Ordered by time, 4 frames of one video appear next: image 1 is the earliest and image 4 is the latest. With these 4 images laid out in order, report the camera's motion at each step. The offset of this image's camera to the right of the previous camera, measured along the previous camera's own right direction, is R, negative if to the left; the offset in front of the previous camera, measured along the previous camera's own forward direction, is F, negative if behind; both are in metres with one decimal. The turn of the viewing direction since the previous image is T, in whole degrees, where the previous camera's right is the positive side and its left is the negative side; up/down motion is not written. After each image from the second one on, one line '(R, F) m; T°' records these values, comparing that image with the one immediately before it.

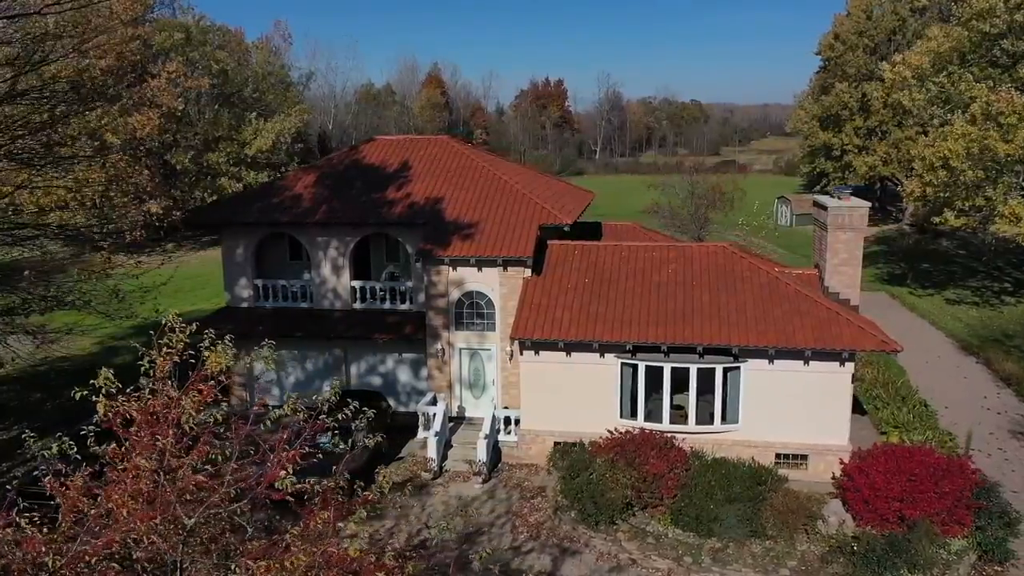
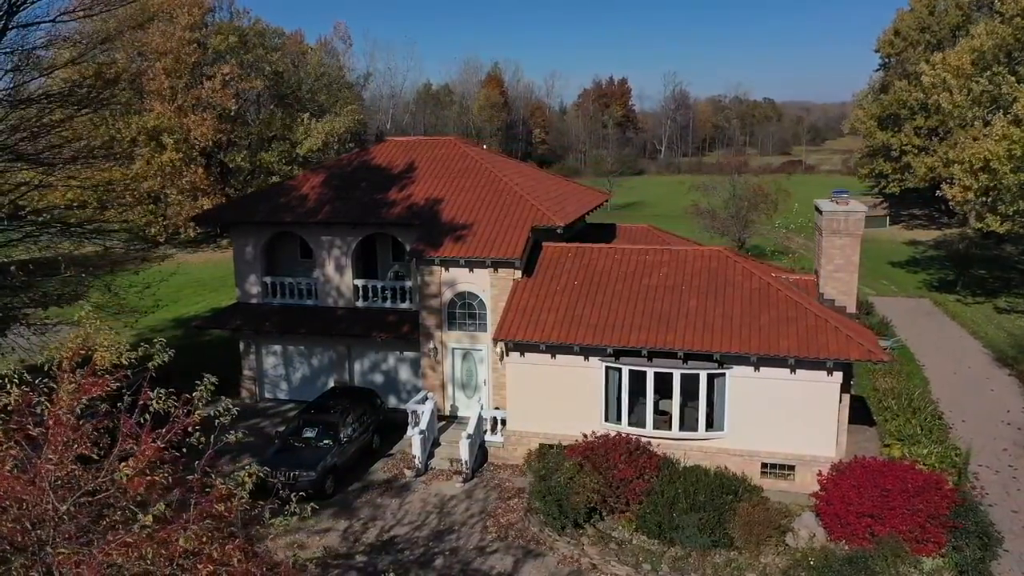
(+2.0, 0.0) m; -4°
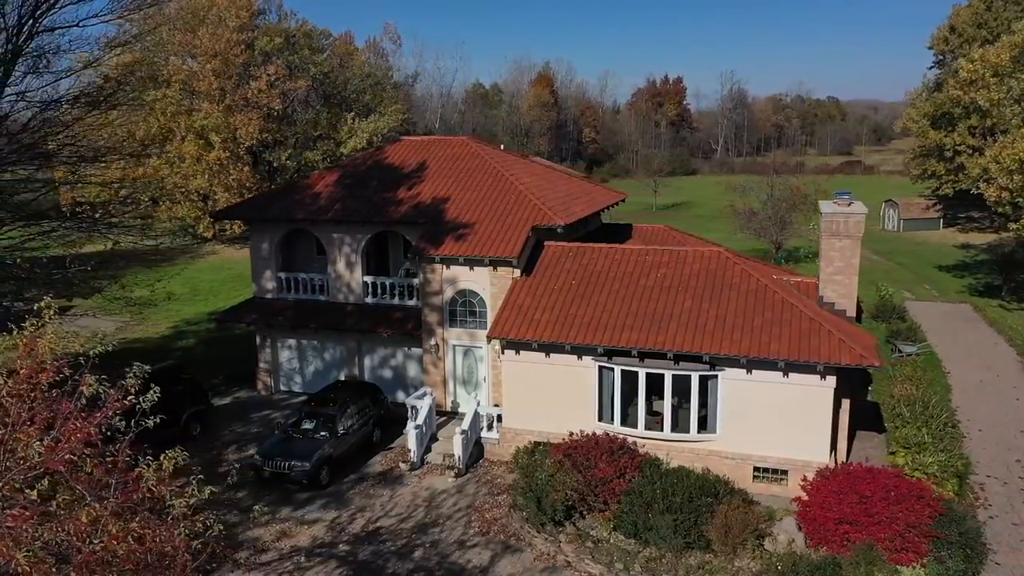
(+1.5, -0.1) m; -4°
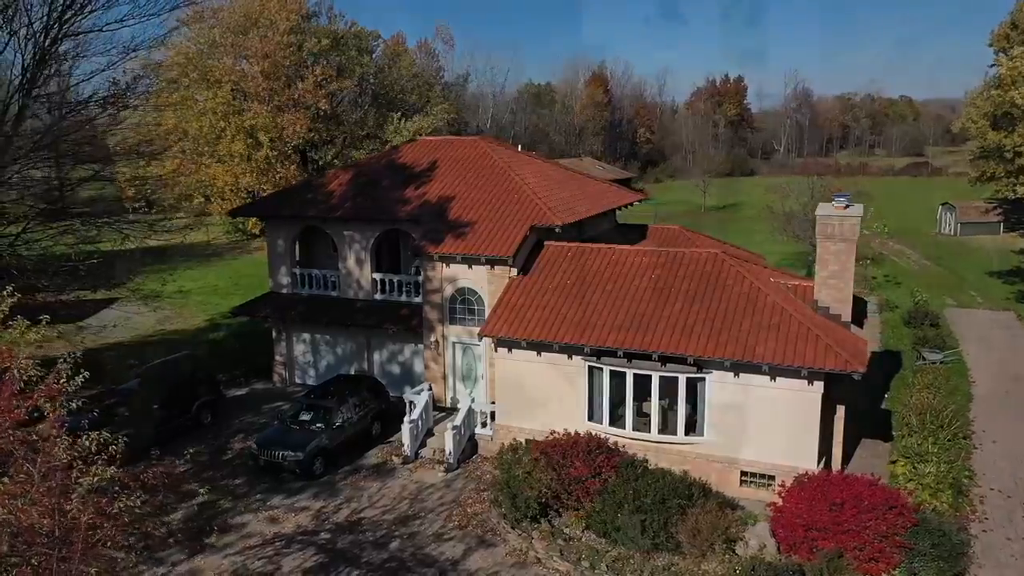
(+1.6, -0.2) m; -4°
